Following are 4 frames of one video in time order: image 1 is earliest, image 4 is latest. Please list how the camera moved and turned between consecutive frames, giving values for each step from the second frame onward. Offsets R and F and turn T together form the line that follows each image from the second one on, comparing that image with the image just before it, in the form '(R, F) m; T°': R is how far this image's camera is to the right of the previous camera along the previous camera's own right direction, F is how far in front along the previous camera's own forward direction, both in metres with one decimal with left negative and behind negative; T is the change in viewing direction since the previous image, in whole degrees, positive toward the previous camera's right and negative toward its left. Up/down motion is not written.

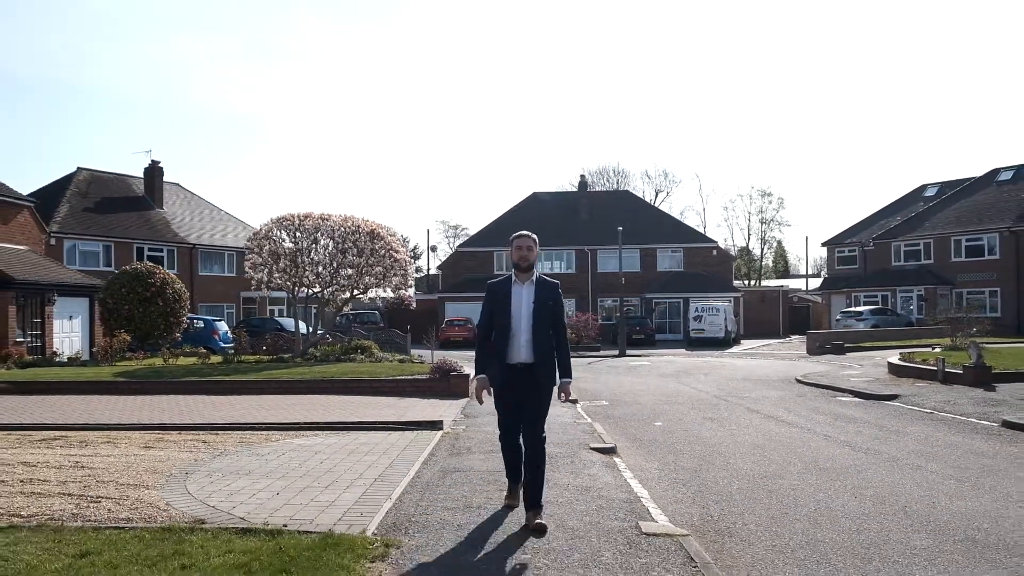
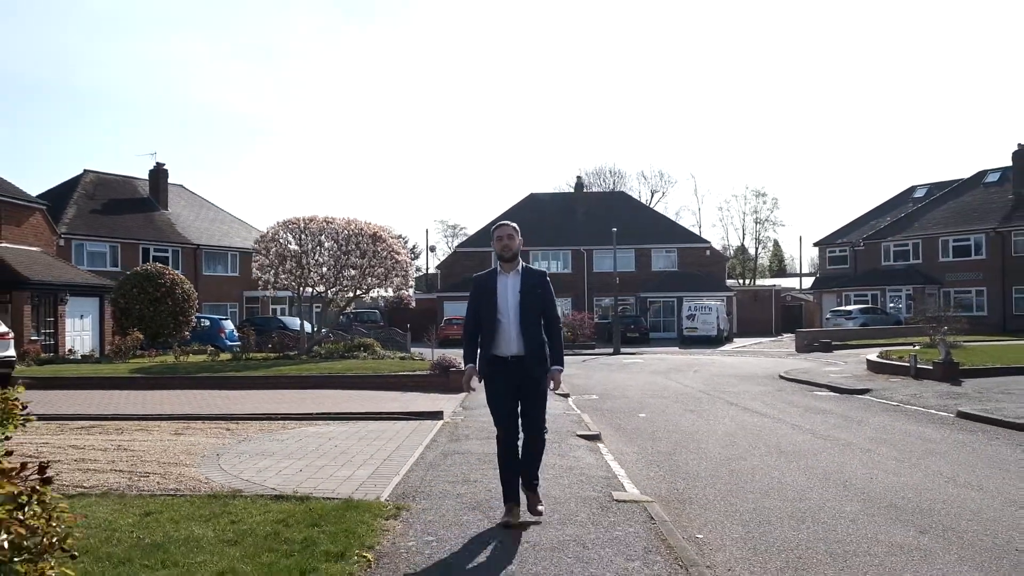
(+0.1, -1.0) m; 0°
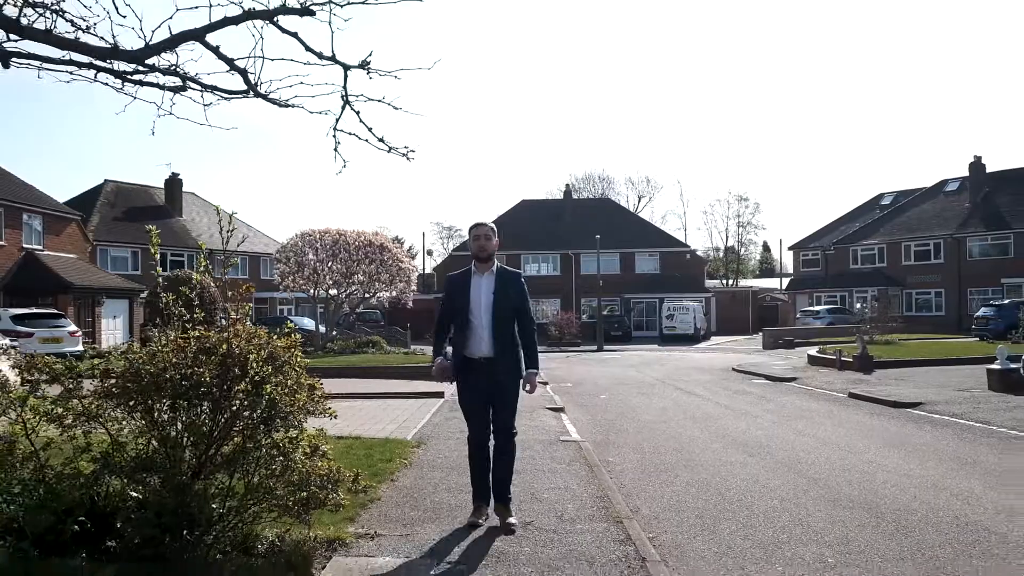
(+0.2, -3.5) m; 0°
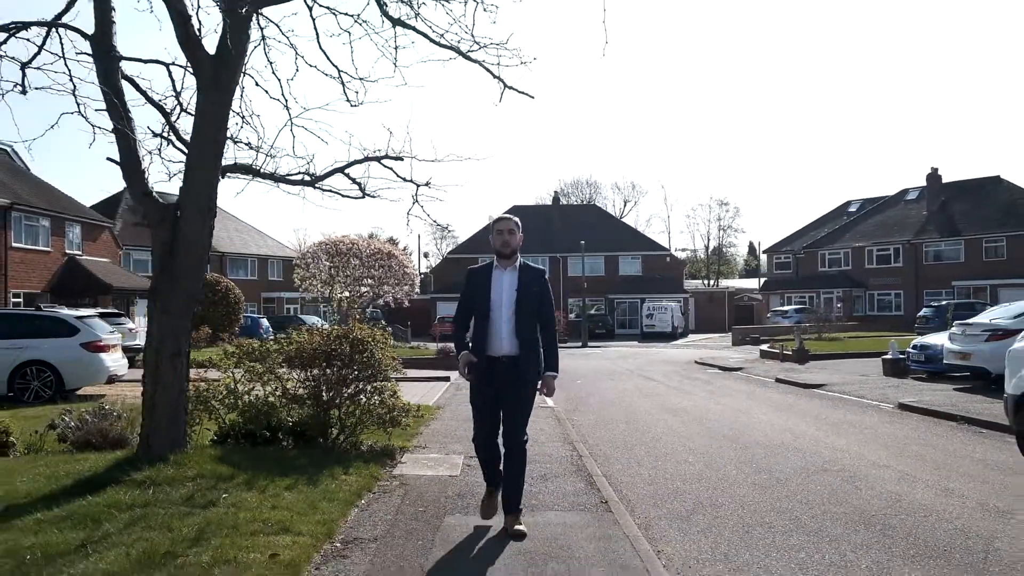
(0.0, -3.9) m; +1°
